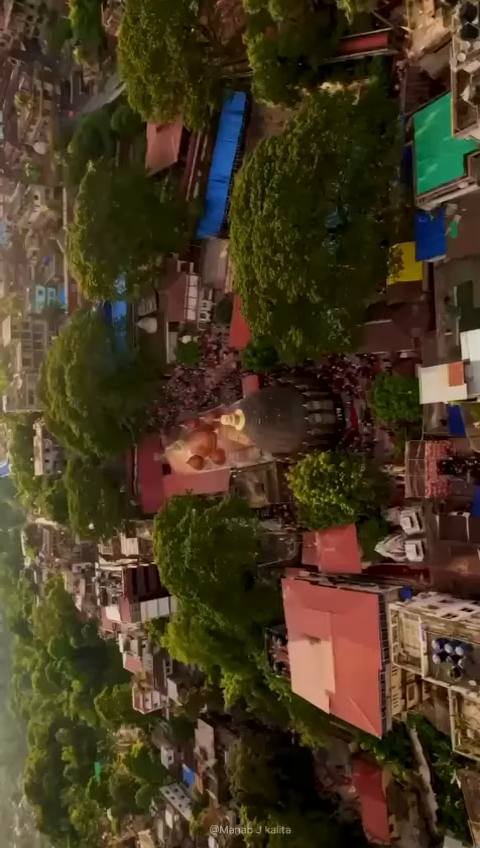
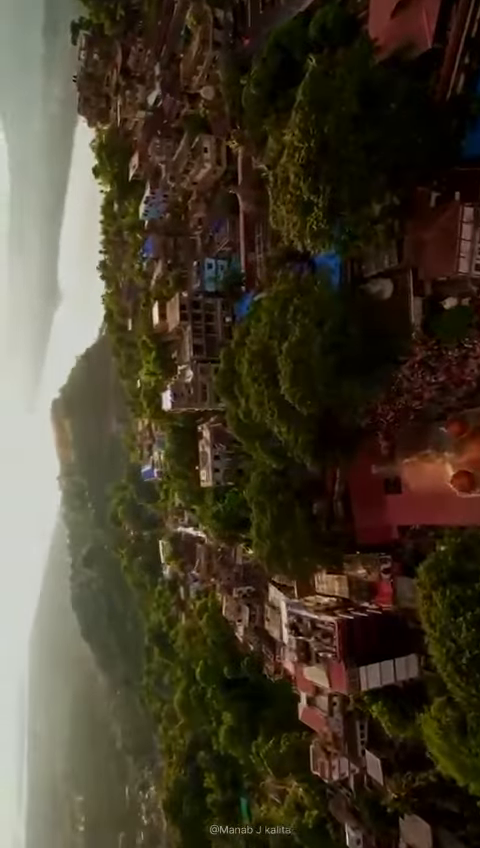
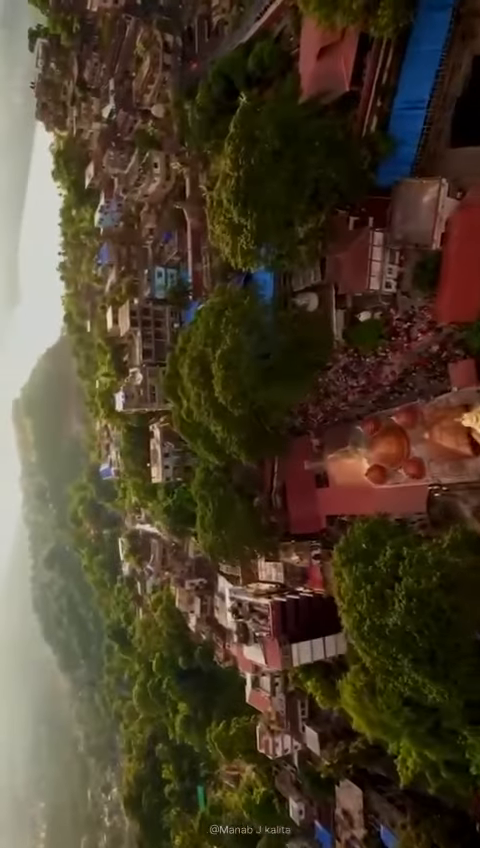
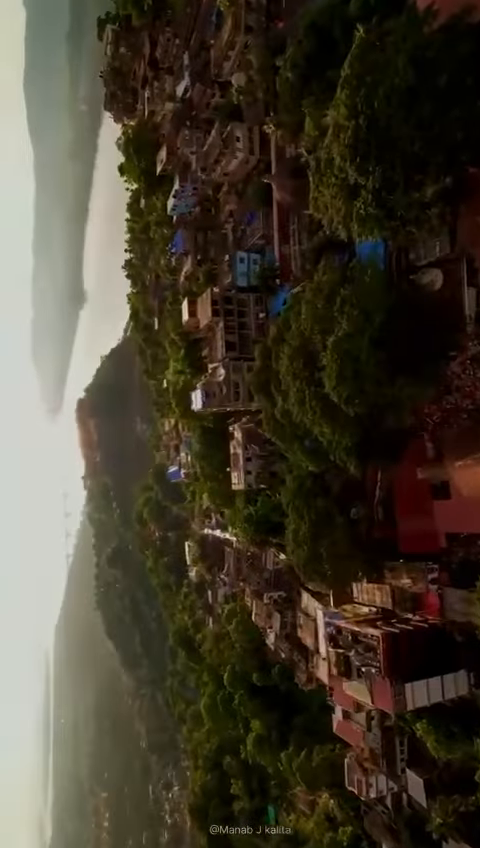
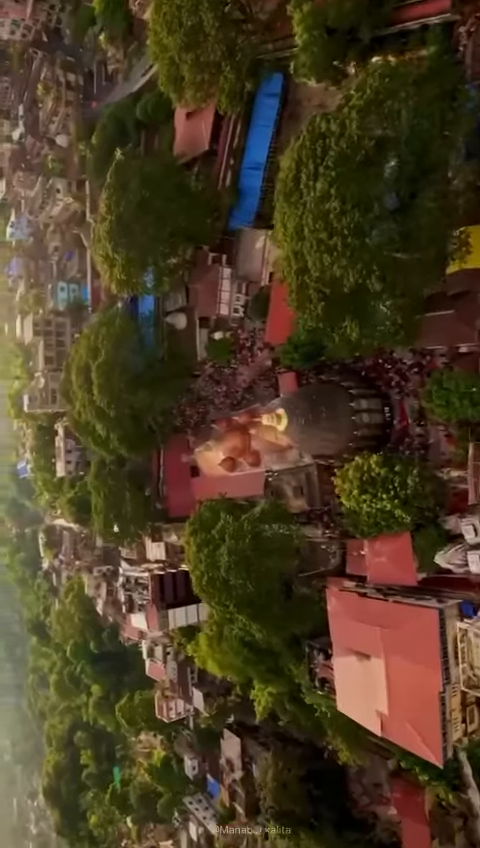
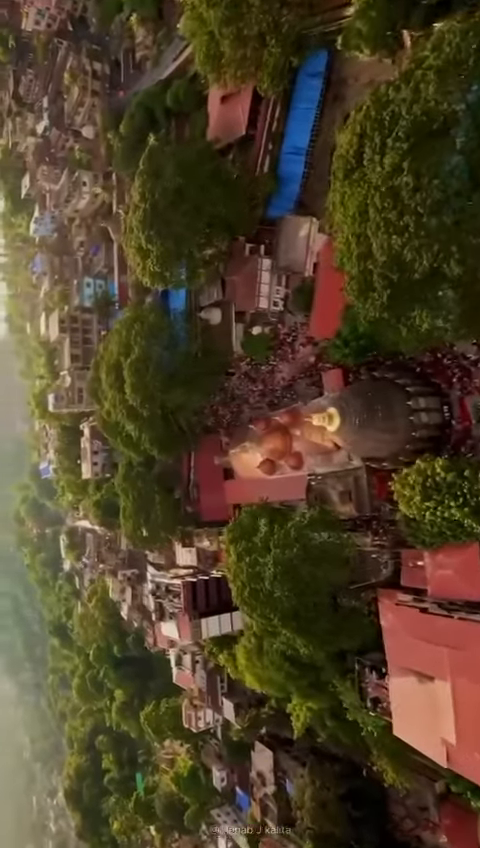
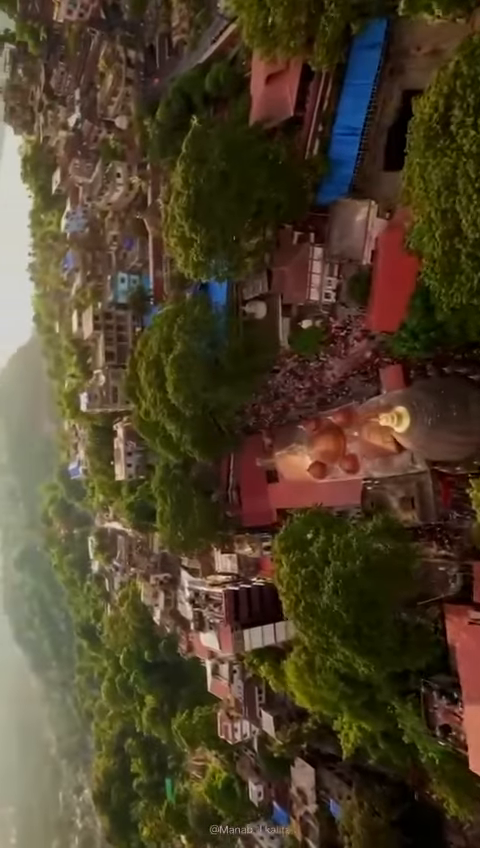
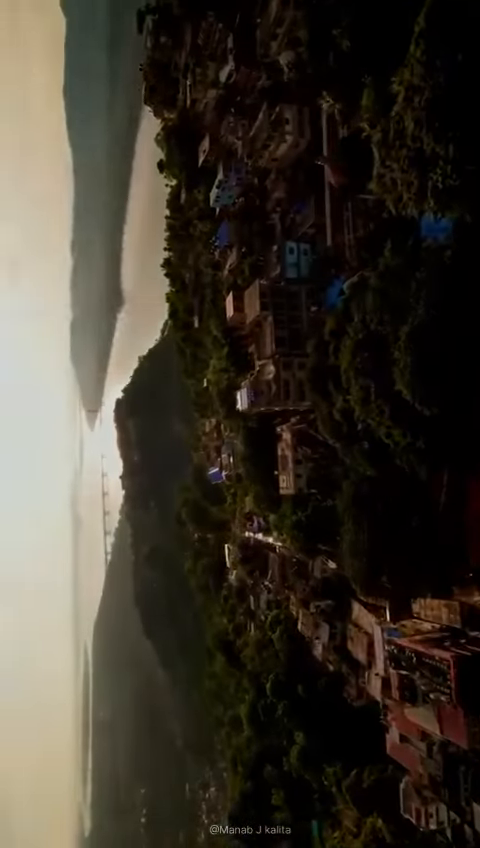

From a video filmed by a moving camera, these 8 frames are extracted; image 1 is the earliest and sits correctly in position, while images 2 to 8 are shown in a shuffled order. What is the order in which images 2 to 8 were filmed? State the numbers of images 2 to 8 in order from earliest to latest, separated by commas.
5, 6, 7, 3, 2, 4, 8
